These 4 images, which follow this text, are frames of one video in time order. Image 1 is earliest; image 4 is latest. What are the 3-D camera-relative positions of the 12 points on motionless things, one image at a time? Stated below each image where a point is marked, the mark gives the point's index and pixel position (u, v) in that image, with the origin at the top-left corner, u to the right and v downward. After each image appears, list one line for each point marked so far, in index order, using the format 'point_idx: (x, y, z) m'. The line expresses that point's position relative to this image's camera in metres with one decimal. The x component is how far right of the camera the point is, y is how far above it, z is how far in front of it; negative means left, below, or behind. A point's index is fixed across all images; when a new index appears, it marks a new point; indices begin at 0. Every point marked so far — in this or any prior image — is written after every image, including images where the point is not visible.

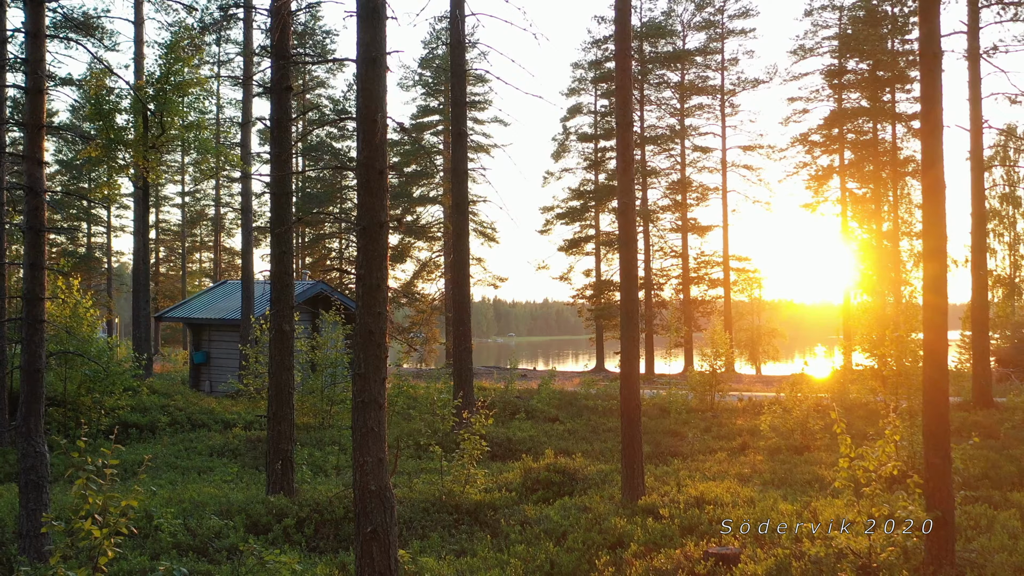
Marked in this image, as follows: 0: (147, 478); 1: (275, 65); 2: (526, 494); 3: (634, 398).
0: (-5.6, -2.9, +9.1) m
1: (-3.0, +2.9, +7.6) m
2: (+0.2, -2.6, +7.6) m
3: (+1.5, -1.4, +7.3) m
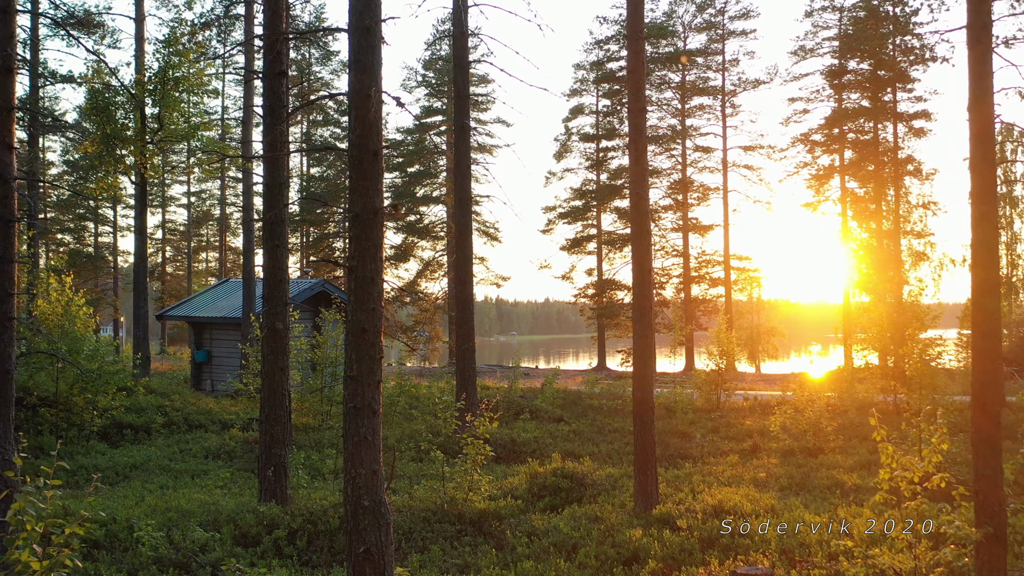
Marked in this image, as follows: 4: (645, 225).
0: (-5.5, -2.9, +8.8) m
1: (-3.0, +2.9, +7.2) m
2: (+0.2, -2.6, +7.2) m
3: (+1.6, -1.3, +6.9) m
4: (+1.7, +0.8, +7.4) m
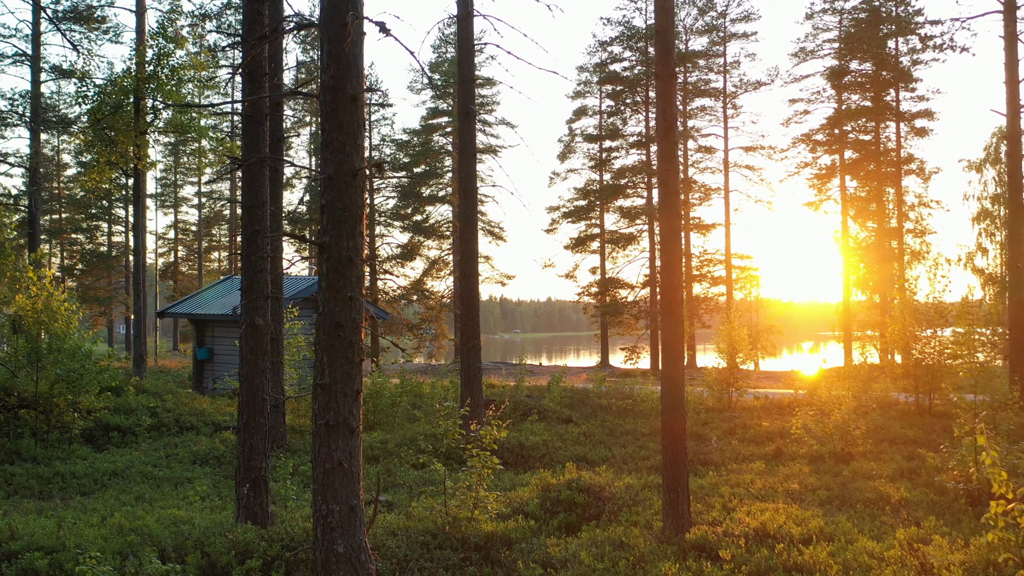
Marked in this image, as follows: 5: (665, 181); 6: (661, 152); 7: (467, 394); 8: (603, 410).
0: (-5.4, -2.8, +8.0) m
1: (-2.9, +3.0, +6.5) m
2: (+0.4, -2.5, +6.4) m
3: (+1.7, -1.2, +6.1) m
4: (+1.8, +0.9, +6.5) m
5: (+1.7, +1.2, +6.6) m
6: (+1.7, +1.5, +6.7) m
7: (-0.8, -2.0, +11.2) m
8: (+2.5, -3.3, +16.1) m
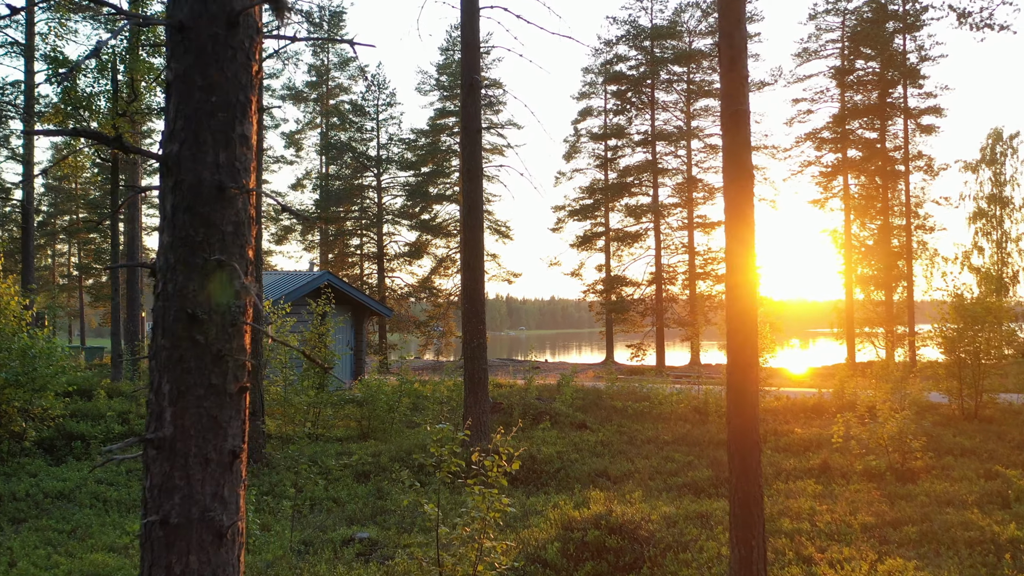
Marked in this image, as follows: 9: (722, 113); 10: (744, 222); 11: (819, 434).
0: (-5.3, -2.7, +6.6) m
1: (-2.8, +3.2, +5.0) m
2: (+0.5, -2.4, +4.9) m
3: (+1.8, -1.1, +4.6) m
4: (+1.9, +1.0, +5.0) m
5: (+1.8, +1.3, +5.1) m
6: (+1.8, +1.6, +5.1) m
7: (-0.7, -1.8, +9.8) m
8: (+2.7, -3.1, +14.6) m
9: (+1.8, +1.5, +5.2) m
10: (+1.8, +0.6, +4.9) m
11: (+6.8, -3.2, +13.0) m
